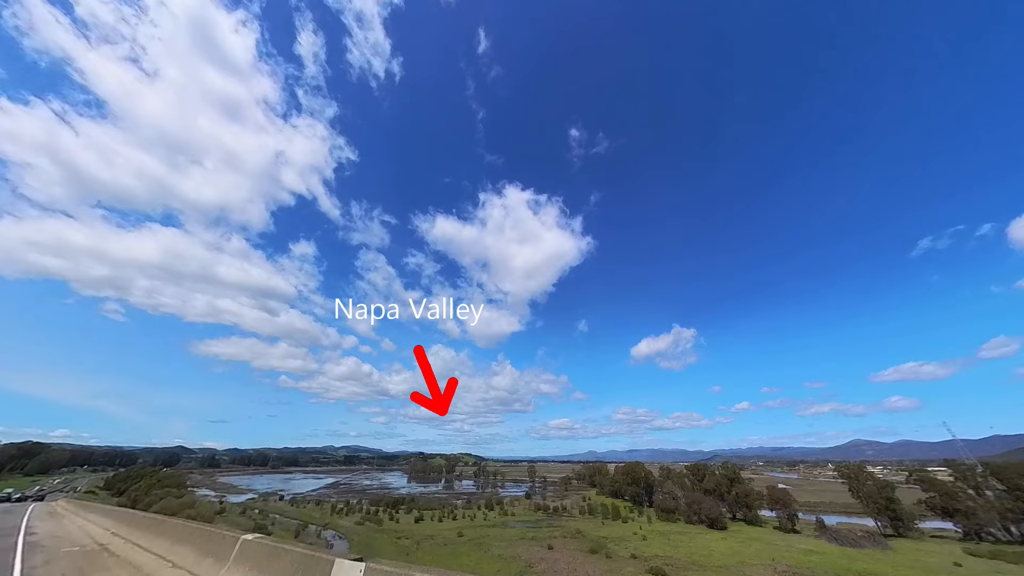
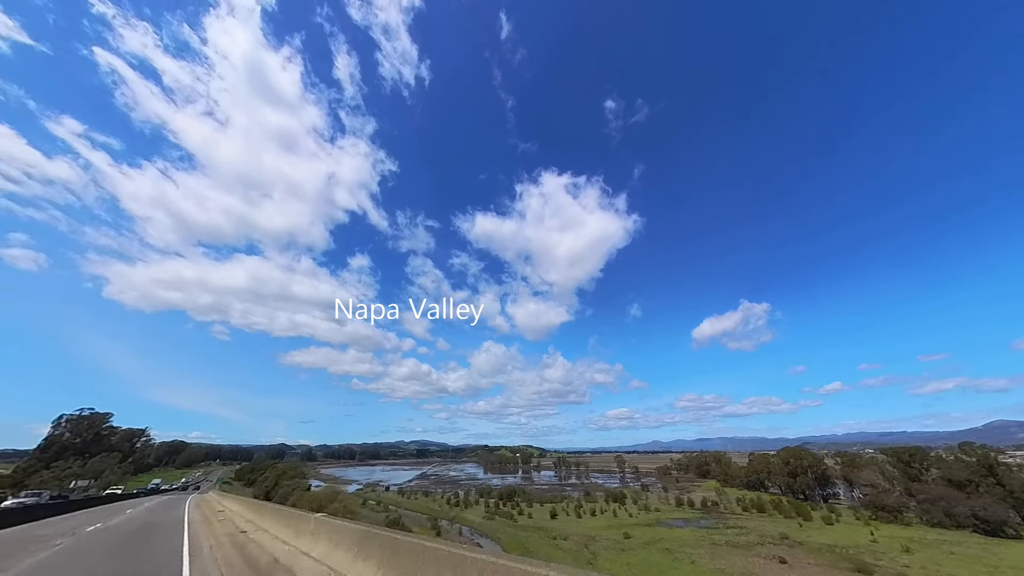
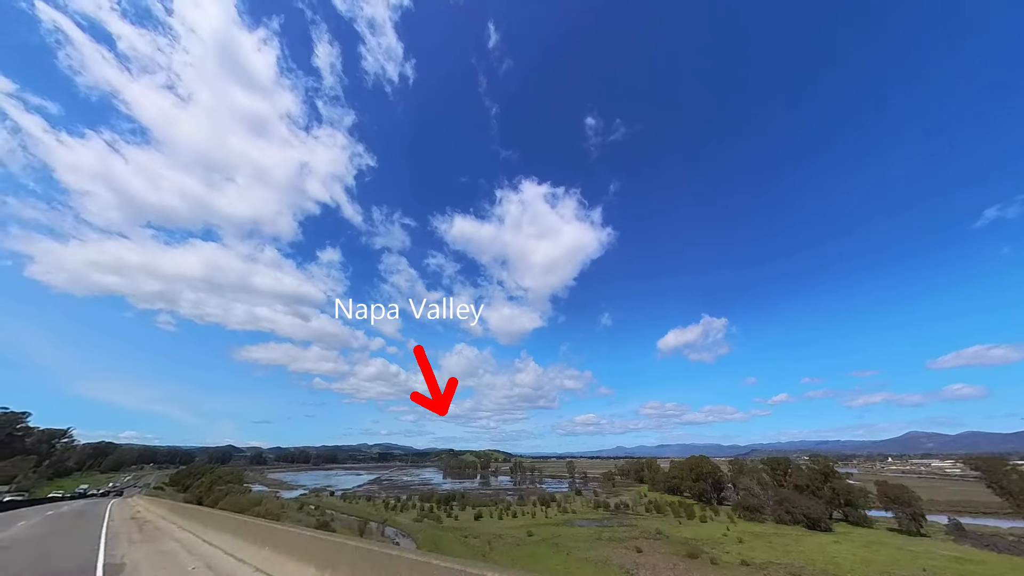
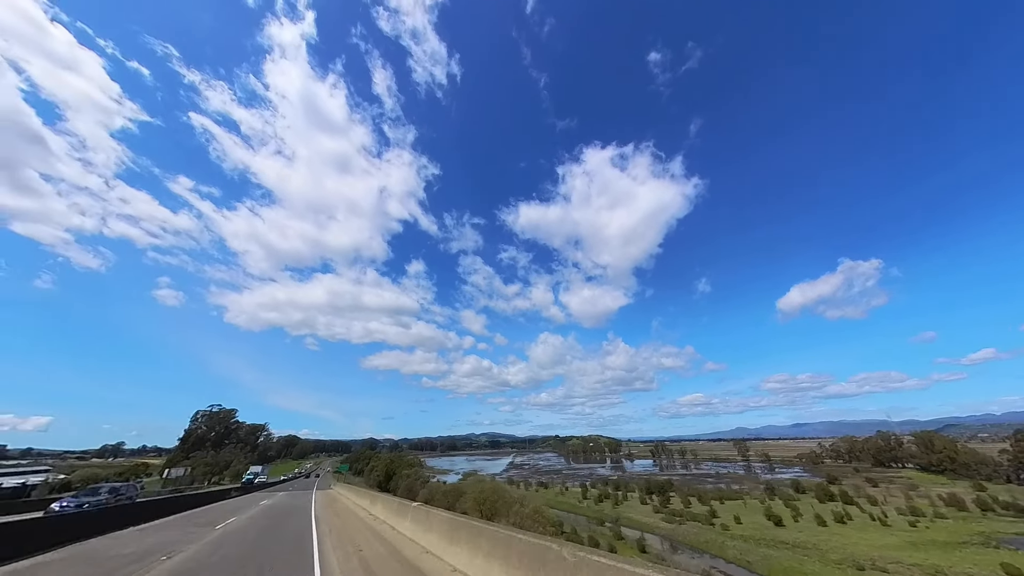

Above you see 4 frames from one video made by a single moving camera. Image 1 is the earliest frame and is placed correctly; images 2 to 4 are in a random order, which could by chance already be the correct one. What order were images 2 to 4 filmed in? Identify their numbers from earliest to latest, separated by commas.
3, 2, 4
